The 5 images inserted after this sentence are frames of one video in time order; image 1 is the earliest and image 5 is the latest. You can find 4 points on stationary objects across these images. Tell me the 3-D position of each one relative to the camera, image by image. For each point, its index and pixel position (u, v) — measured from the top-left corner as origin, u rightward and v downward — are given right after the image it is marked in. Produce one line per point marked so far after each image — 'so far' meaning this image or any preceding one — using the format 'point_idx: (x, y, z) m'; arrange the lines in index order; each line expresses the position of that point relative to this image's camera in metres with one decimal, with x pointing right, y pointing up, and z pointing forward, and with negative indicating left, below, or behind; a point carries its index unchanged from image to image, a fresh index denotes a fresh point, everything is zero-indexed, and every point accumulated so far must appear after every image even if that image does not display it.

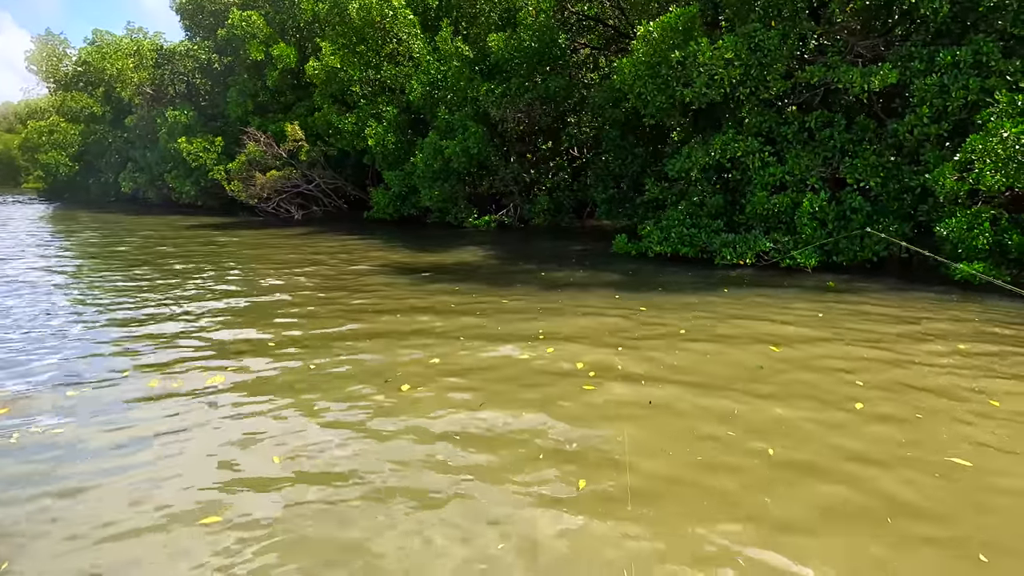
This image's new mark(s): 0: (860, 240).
0: (+7.2, +1.0, +11.0) m
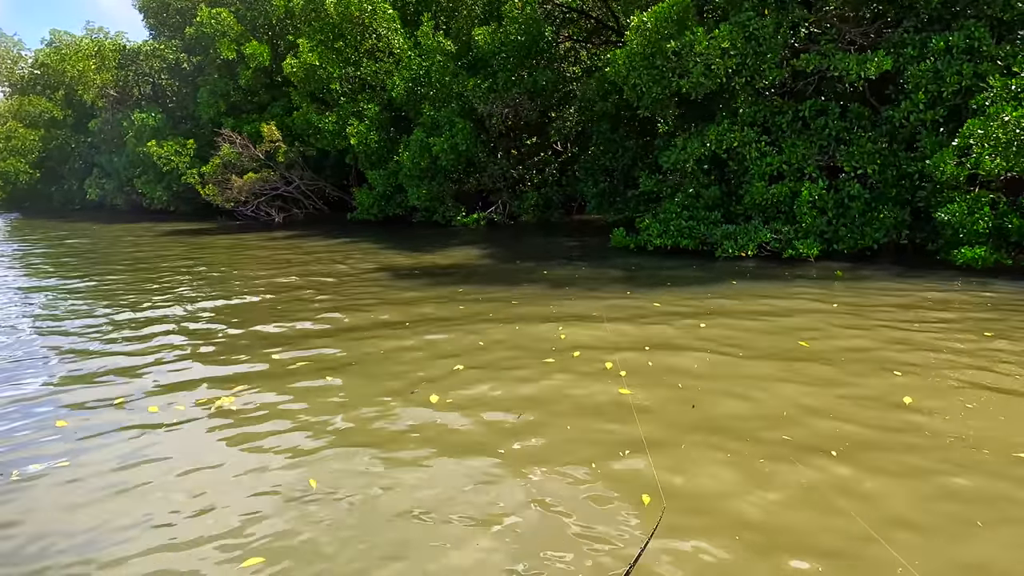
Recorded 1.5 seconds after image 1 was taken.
0: (+7.1, +1.2, +11.0) m
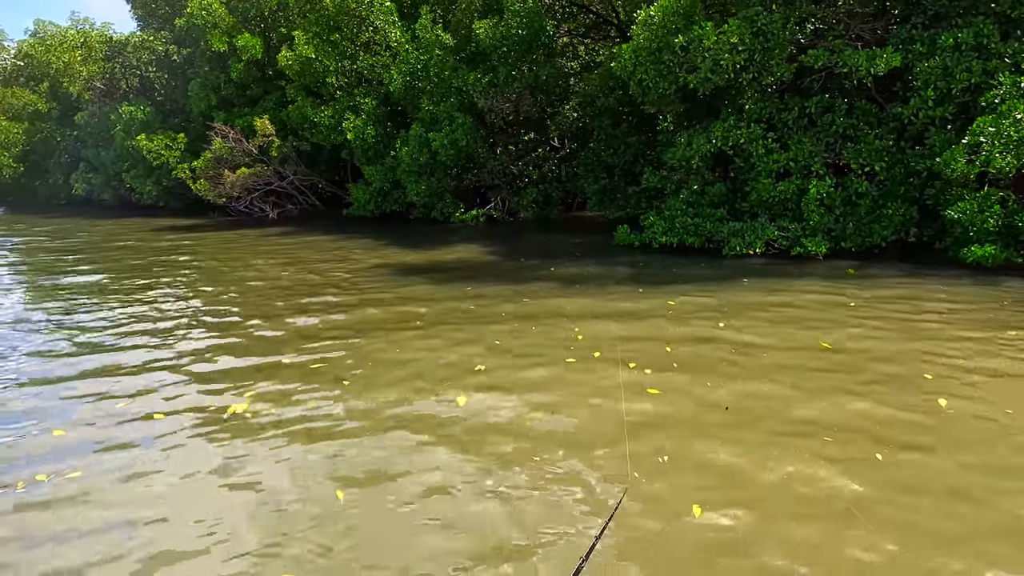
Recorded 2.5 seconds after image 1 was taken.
0: (+7.3, +1.3, +11.0) m
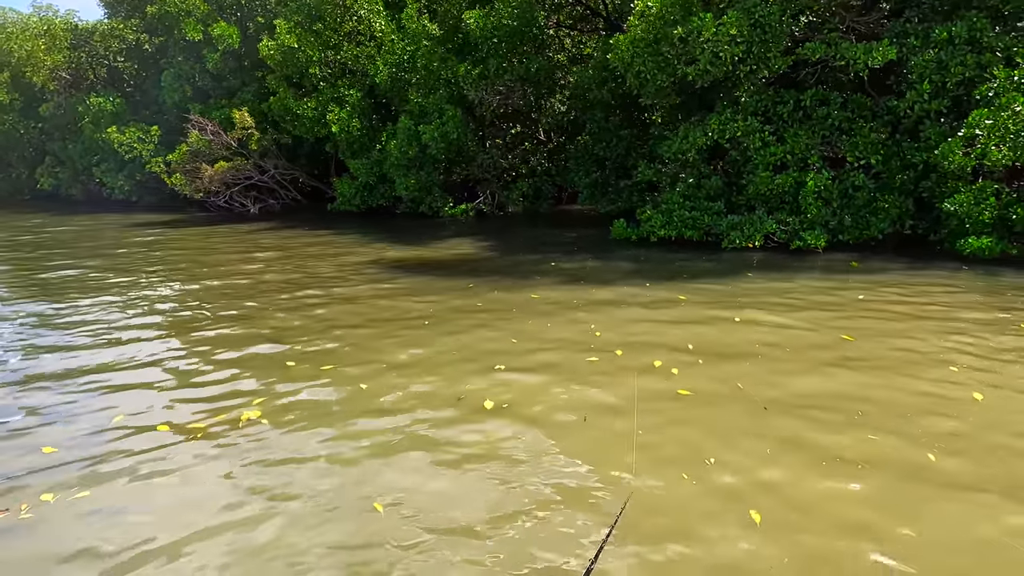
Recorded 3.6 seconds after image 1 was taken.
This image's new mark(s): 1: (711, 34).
0: (+7.2, +1.4, +11.0) m
1: (+4.1, +5.3, +11.1) m
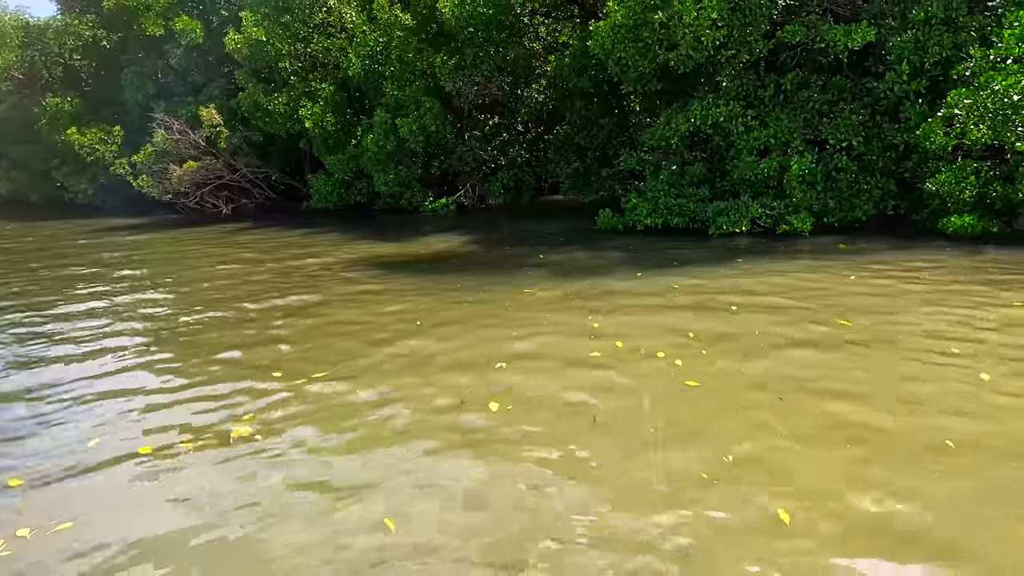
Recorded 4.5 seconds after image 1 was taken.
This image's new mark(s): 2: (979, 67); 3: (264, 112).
0: (+6.9, +1.8, +11.1) m
1: (+3.6, +5.5, +11.0) m
2: (+8.3, +3.9, +9.5) m
3: (-9.1, +6.5, +19.5) m
